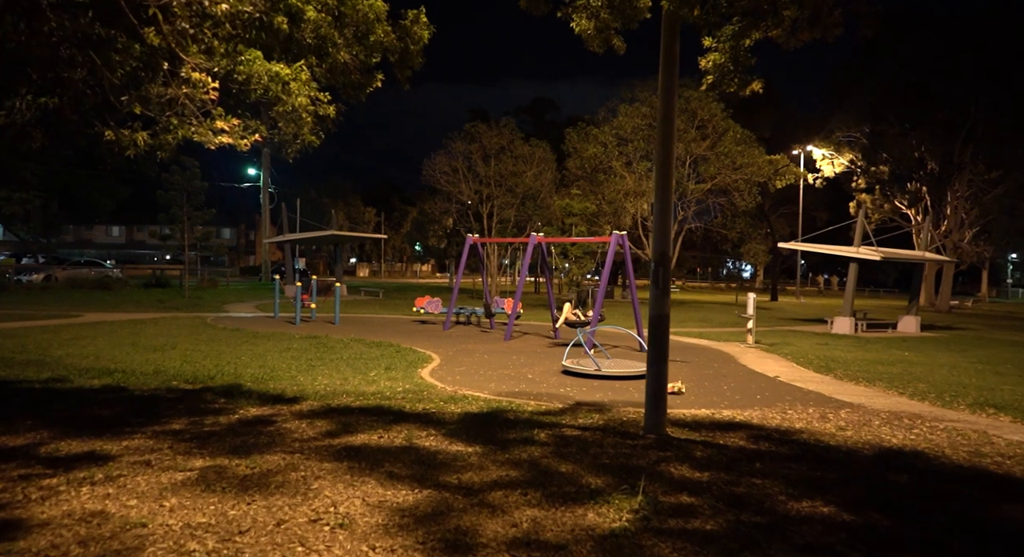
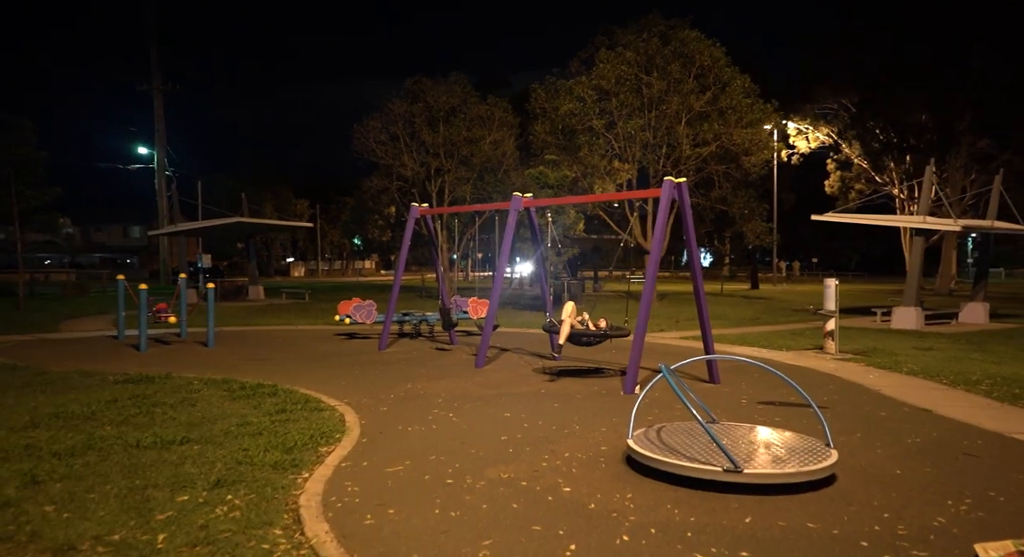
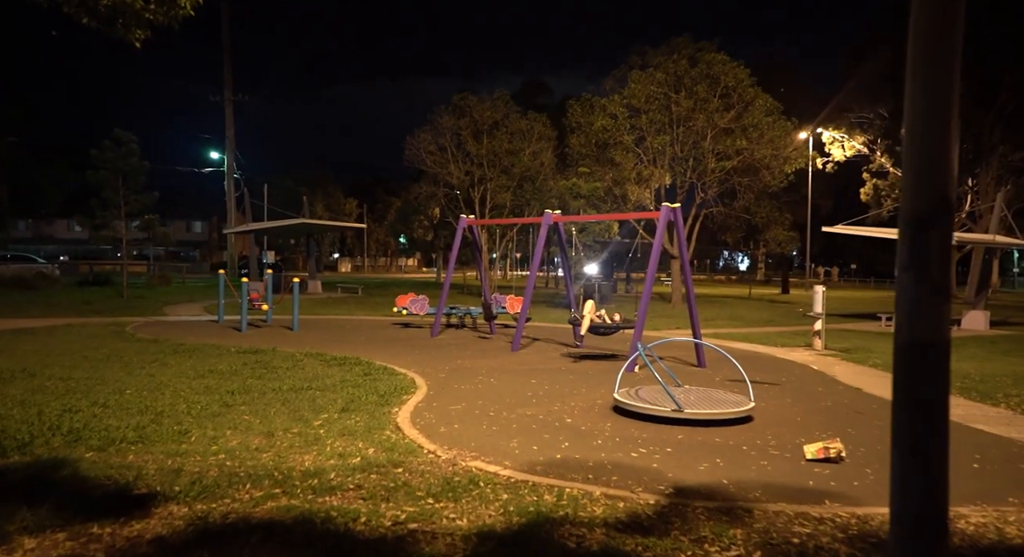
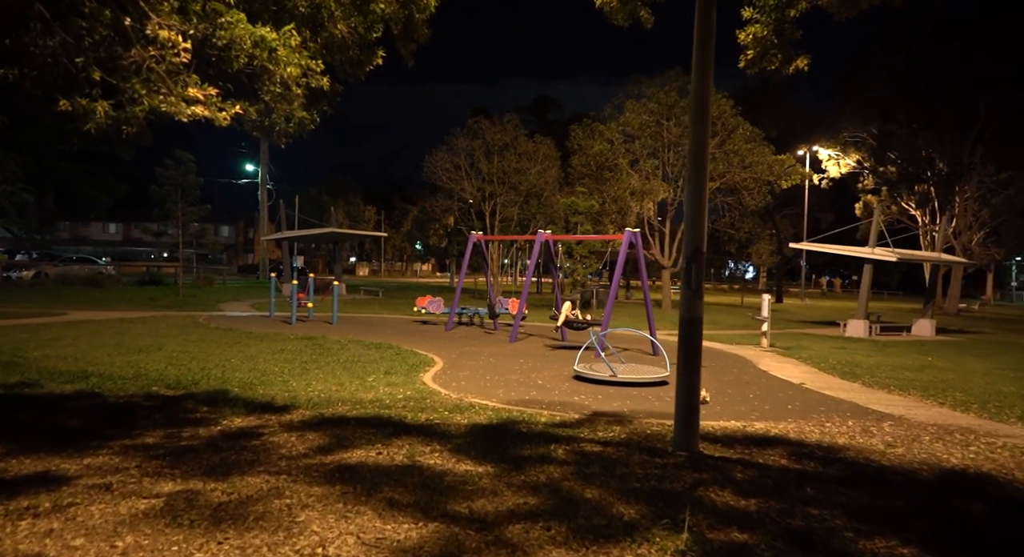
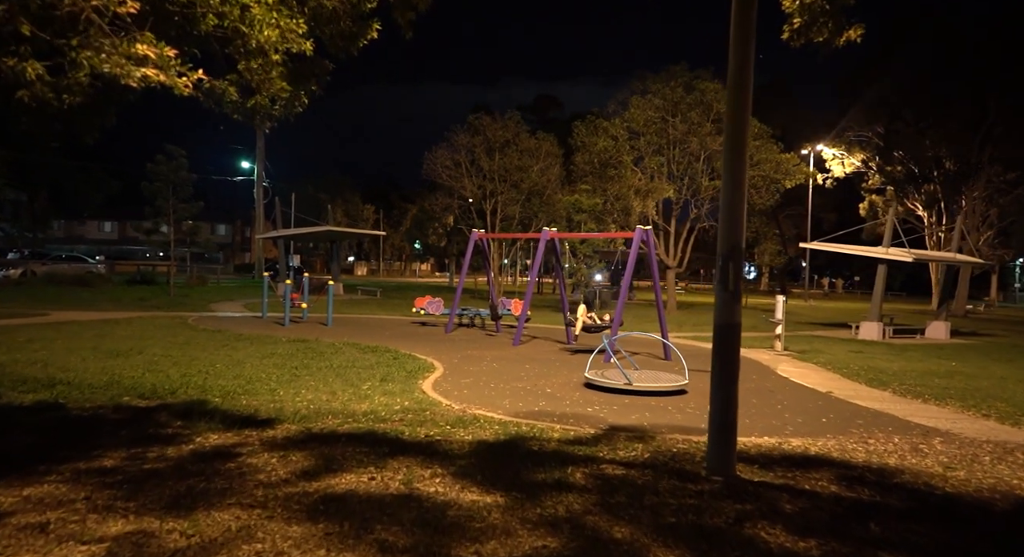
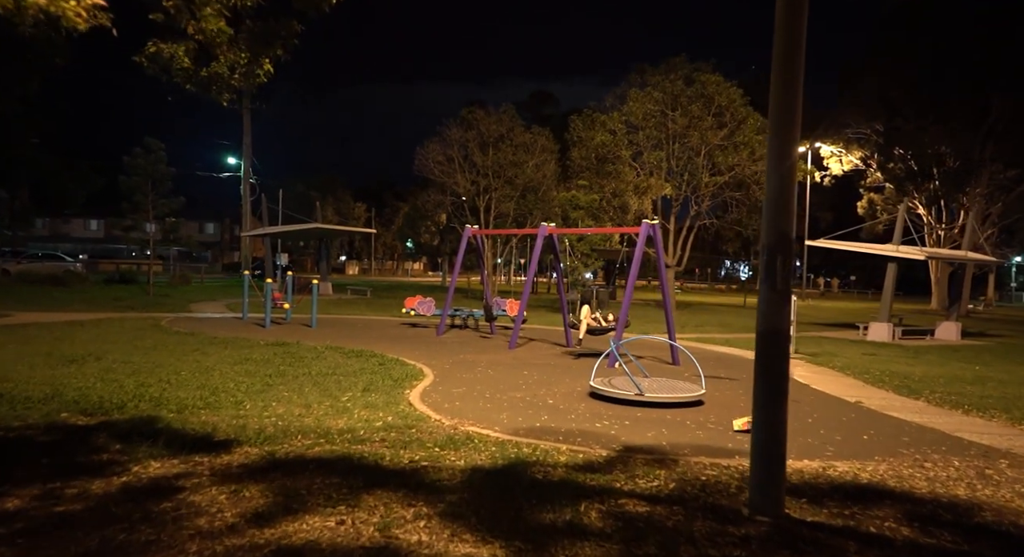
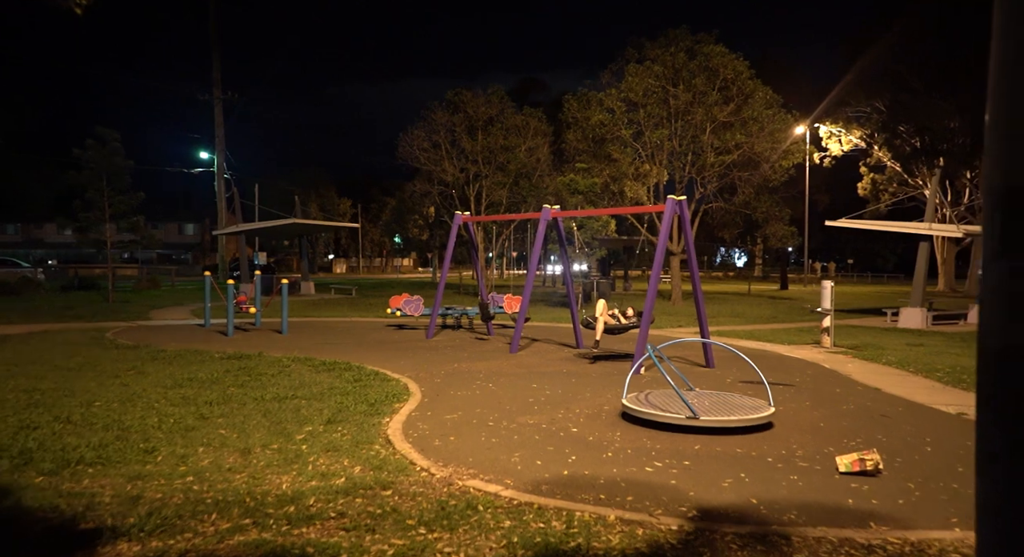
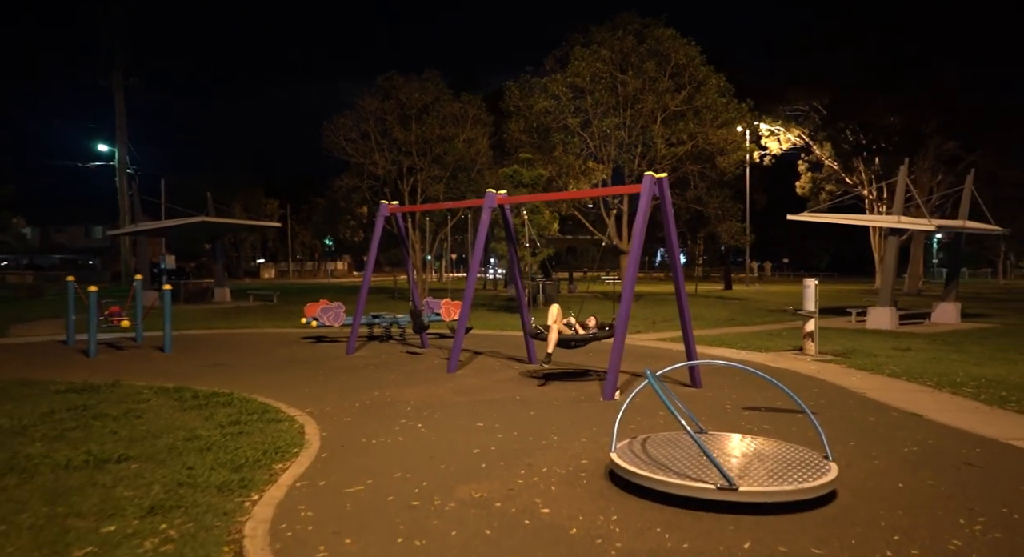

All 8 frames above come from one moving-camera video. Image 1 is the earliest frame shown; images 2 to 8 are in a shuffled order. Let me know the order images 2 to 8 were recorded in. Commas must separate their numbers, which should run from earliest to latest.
4, 5, 6, 3, 7, 2, 8
